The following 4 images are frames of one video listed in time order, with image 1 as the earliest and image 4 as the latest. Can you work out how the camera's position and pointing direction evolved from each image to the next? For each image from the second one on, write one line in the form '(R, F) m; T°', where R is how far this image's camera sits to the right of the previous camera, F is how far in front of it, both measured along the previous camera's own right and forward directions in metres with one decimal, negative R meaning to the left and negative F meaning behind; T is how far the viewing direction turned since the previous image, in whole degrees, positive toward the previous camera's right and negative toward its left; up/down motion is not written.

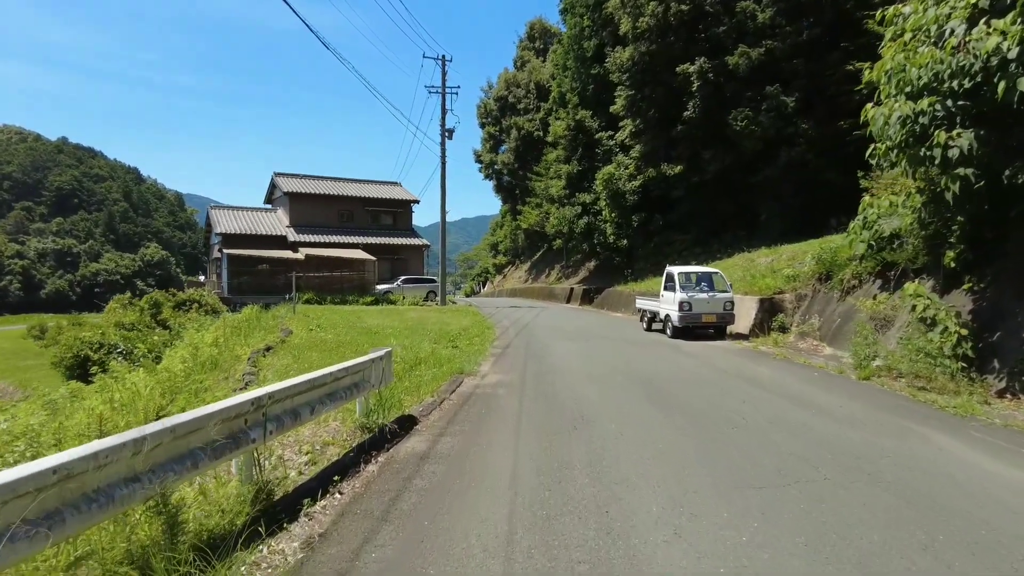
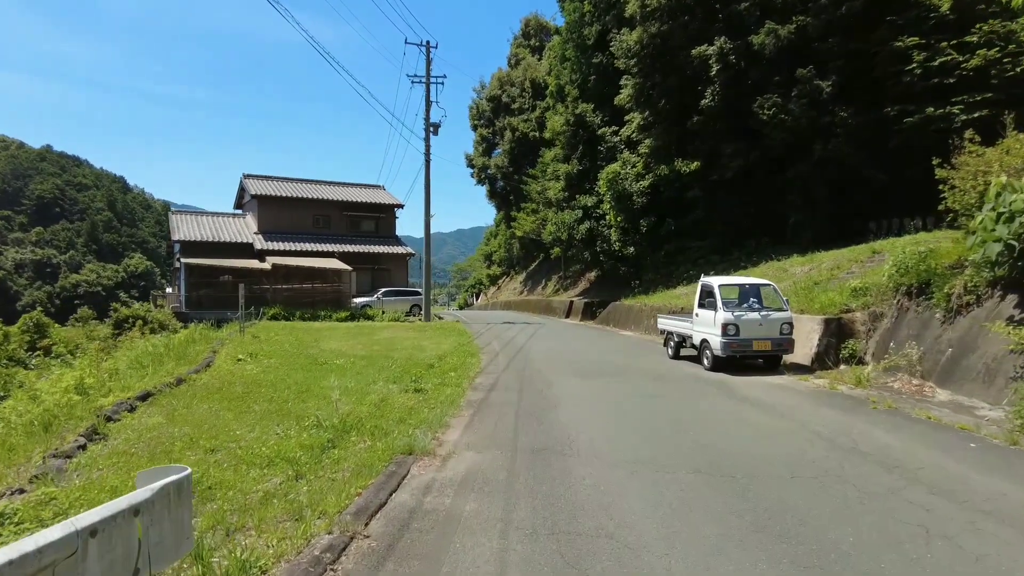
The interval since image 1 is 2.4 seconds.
(+0.1, +3.7) m; 0°
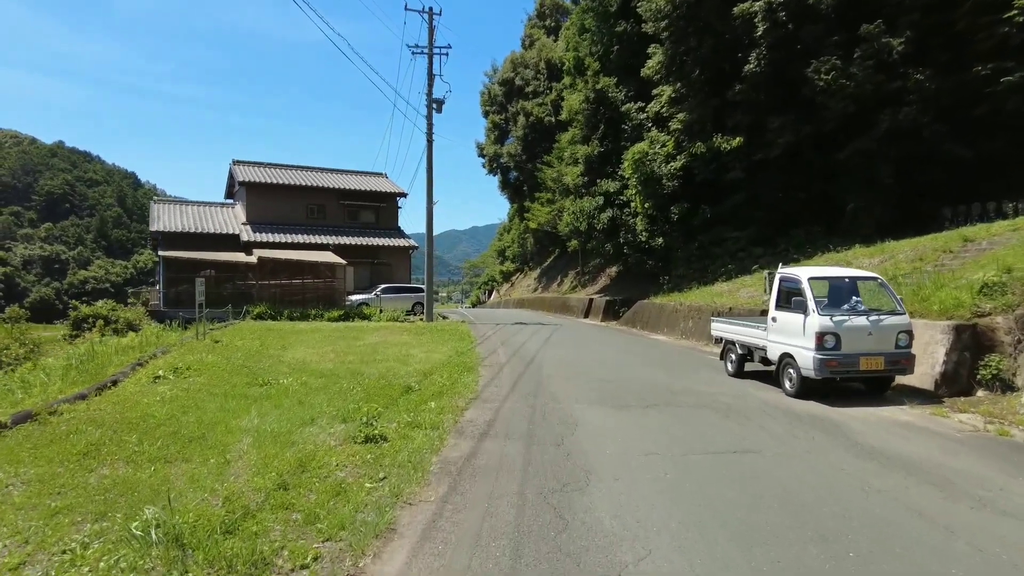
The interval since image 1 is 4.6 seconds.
(+0.1, +3.3) m; -1°
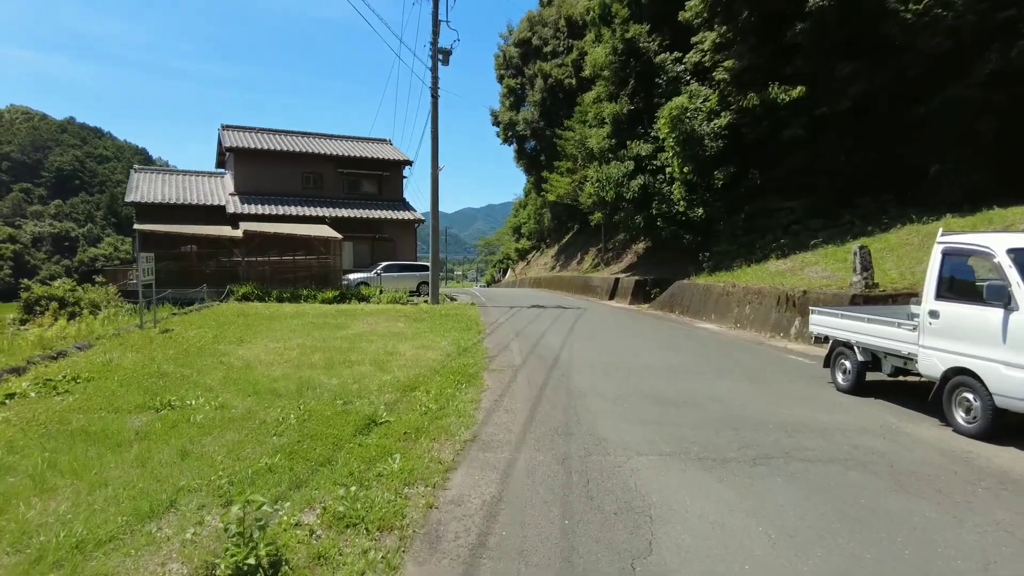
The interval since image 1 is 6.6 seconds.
(0.0, +3.2) m; -1°
